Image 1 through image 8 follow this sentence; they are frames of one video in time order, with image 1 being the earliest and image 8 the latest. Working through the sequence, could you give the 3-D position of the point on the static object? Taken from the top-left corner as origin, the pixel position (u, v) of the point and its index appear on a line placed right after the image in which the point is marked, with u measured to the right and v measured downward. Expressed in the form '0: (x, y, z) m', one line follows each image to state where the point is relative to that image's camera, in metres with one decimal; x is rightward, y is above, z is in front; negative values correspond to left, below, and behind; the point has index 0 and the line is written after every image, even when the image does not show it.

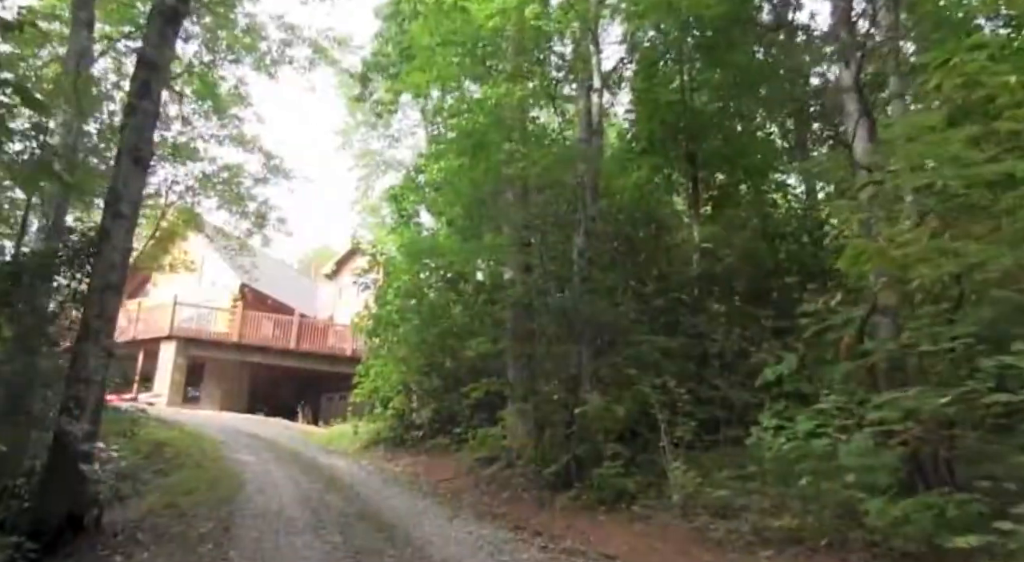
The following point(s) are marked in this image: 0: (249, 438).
0: (-5.0, -3.0, +12.9) m
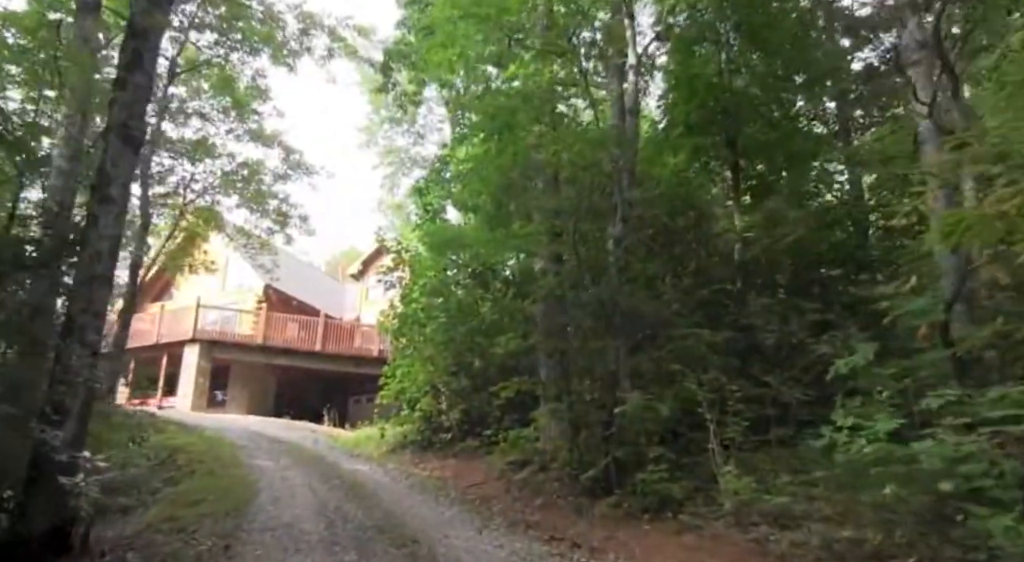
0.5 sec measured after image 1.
0: (-4.4, -2.9, +12.3) m
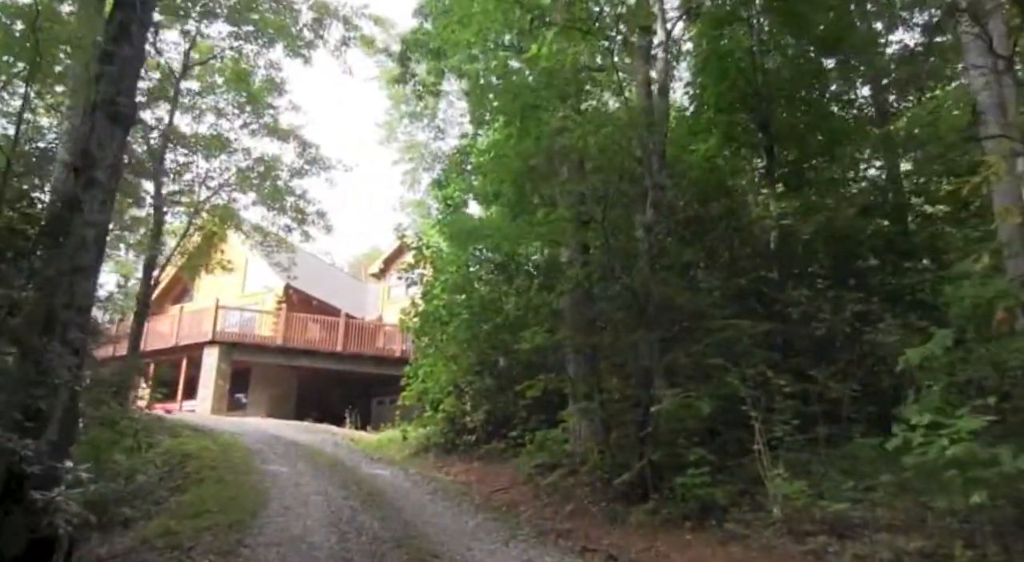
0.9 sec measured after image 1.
0: (-3.9, -2.9, +11.9) m
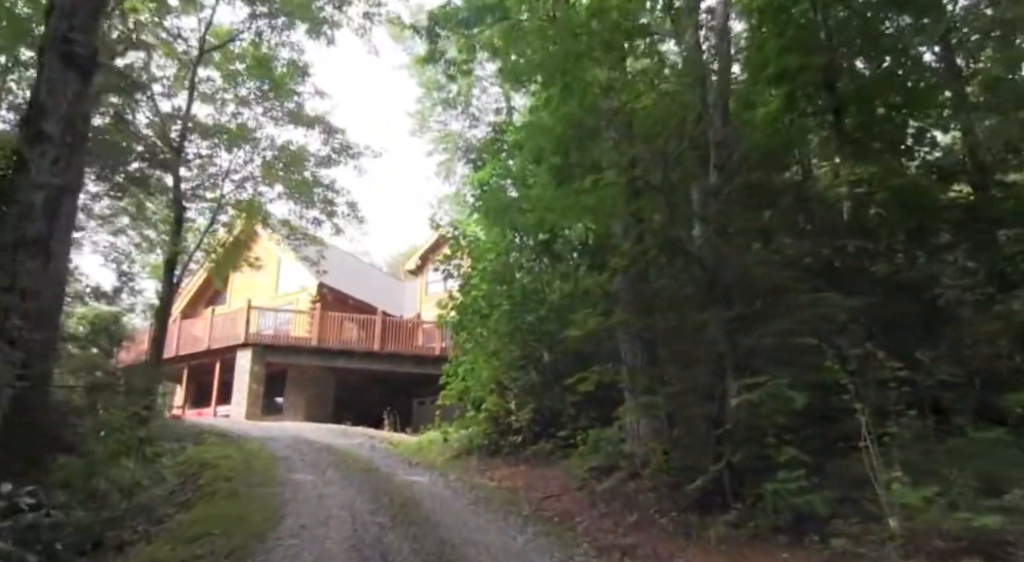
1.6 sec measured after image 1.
0: (-3.1, -2.8, +11.0) m
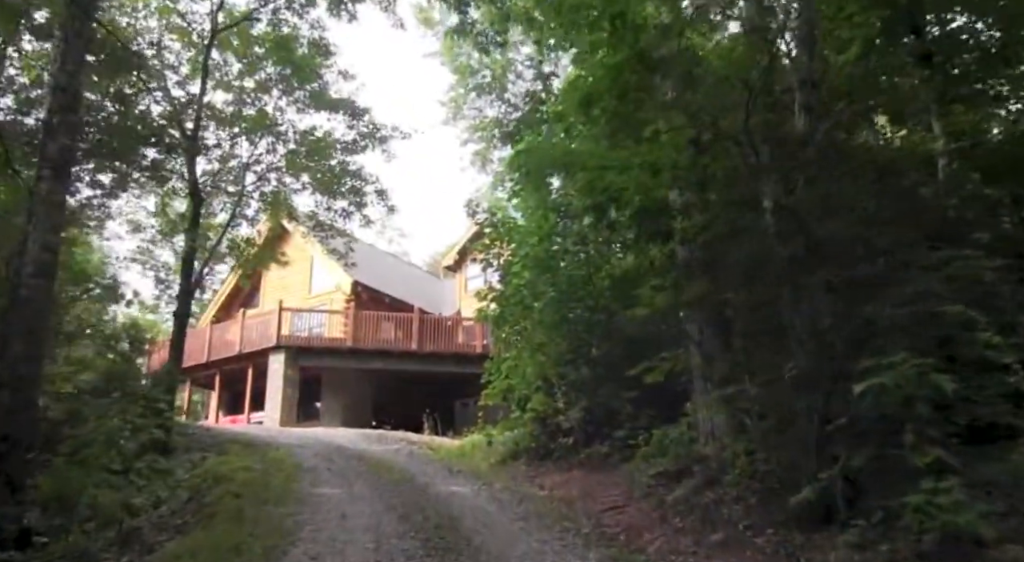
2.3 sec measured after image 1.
0: (-2.4, -2.6, +10.0) m
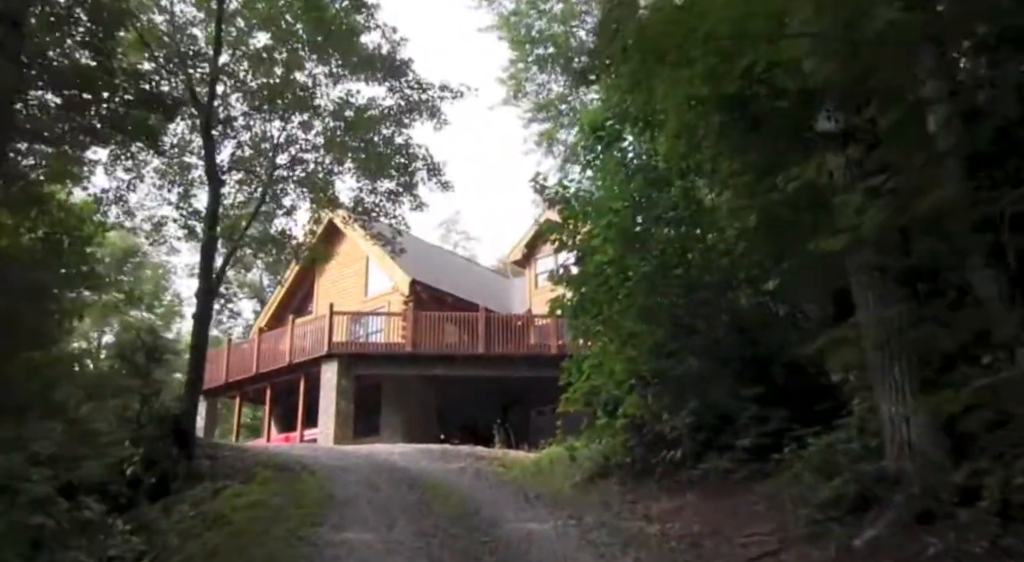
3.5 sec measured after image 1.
0: (-1.3, -2.4, +7.9) m
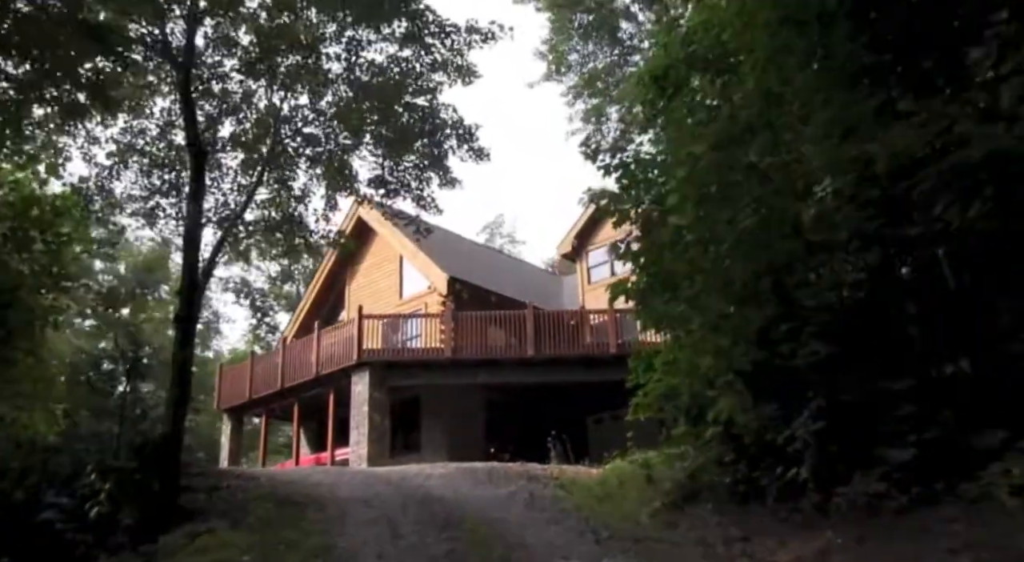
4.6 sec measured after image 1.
0: (-0.7, -2.2, +6.0) m
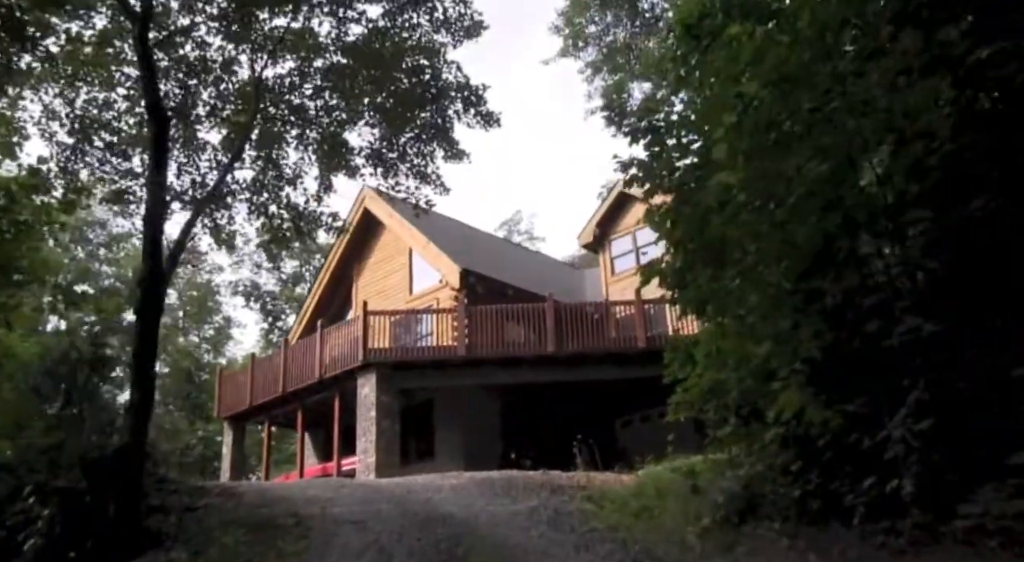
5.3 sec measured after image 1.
0: (-0.6, -2.0, +4.8) m
